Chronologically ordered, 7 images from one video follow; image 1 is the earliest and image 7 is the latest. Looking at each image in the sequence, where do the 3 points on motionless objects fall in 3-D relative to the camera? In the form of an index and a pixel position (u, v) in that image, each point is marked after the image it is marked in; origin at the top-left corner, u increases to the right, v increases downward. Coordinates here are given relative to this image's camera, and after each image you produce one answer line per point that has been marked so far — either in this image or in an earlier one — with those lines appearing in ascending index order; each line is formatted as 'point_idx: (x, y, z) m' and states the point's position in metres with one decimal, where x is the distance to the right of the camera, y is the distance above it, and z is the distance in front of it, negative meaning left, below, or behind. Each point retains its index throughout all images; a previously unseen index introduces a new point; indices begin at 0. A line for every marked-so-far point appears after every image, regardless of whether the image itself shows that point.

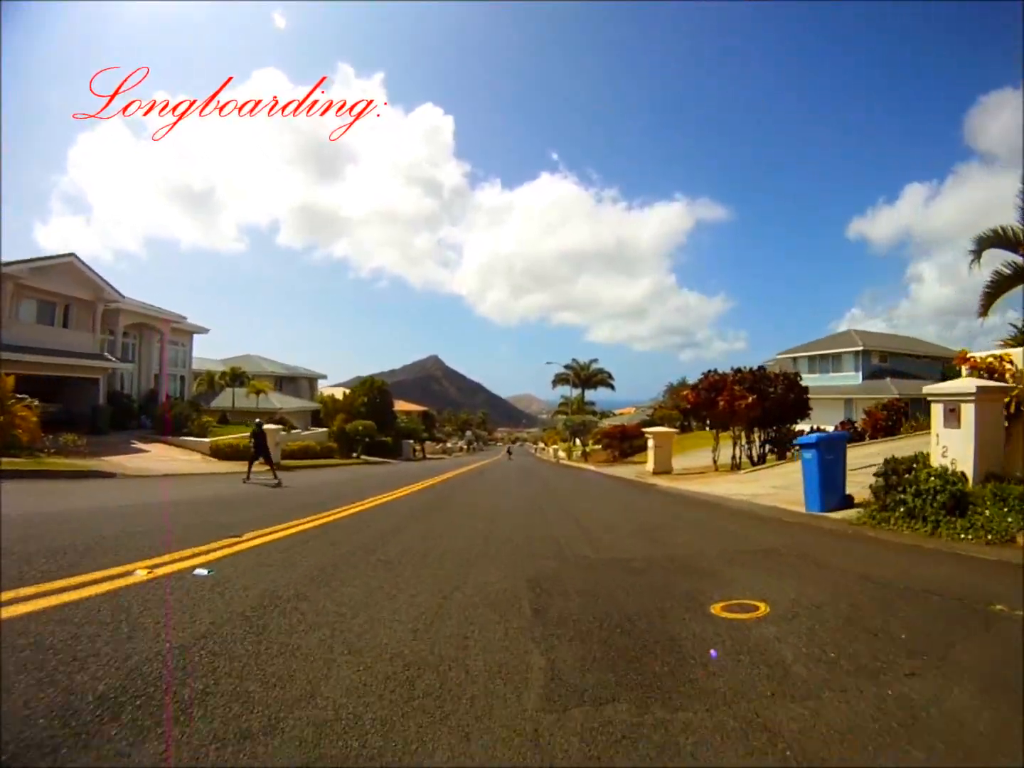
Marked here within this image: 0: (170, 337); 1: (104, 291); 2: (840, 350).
0: (-7.2, +1.0, +14.6) m
1: (-7.0, +1.6, +11.9) m
2: (+7.1, +0.7, +15.1) m
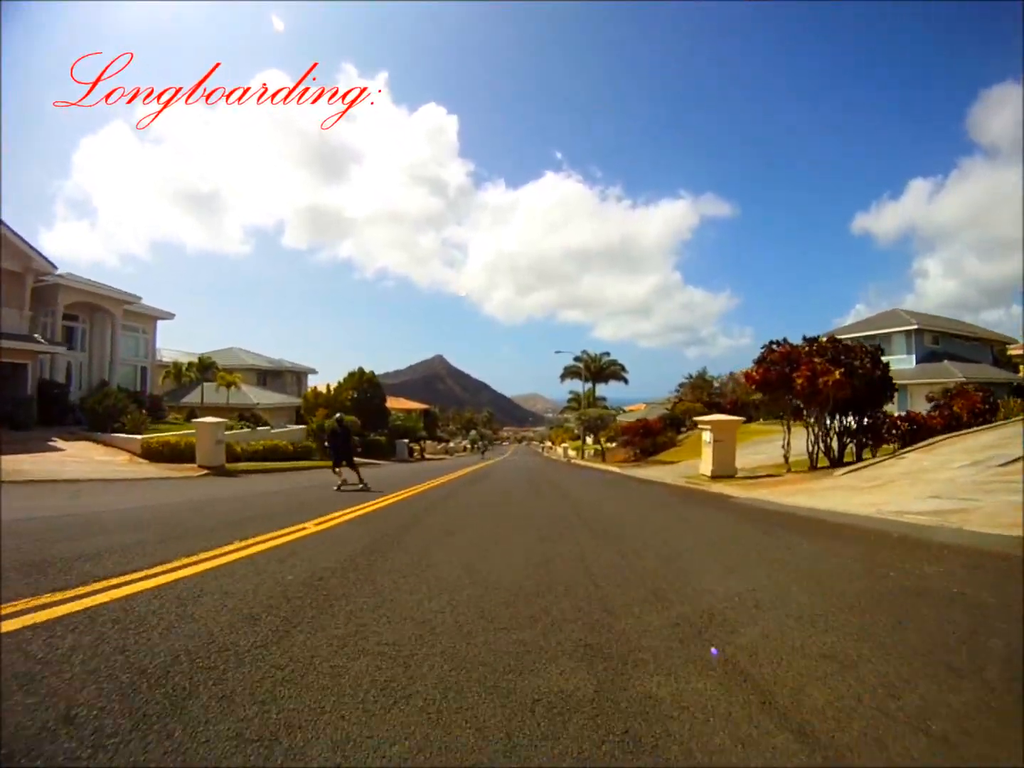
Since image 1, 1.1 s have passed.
0: (-7.1, +1.1, +12.8) m
1: (-6.9, +1.7, +10.1) m
2: (+7.2, +1.0, +13.2) m
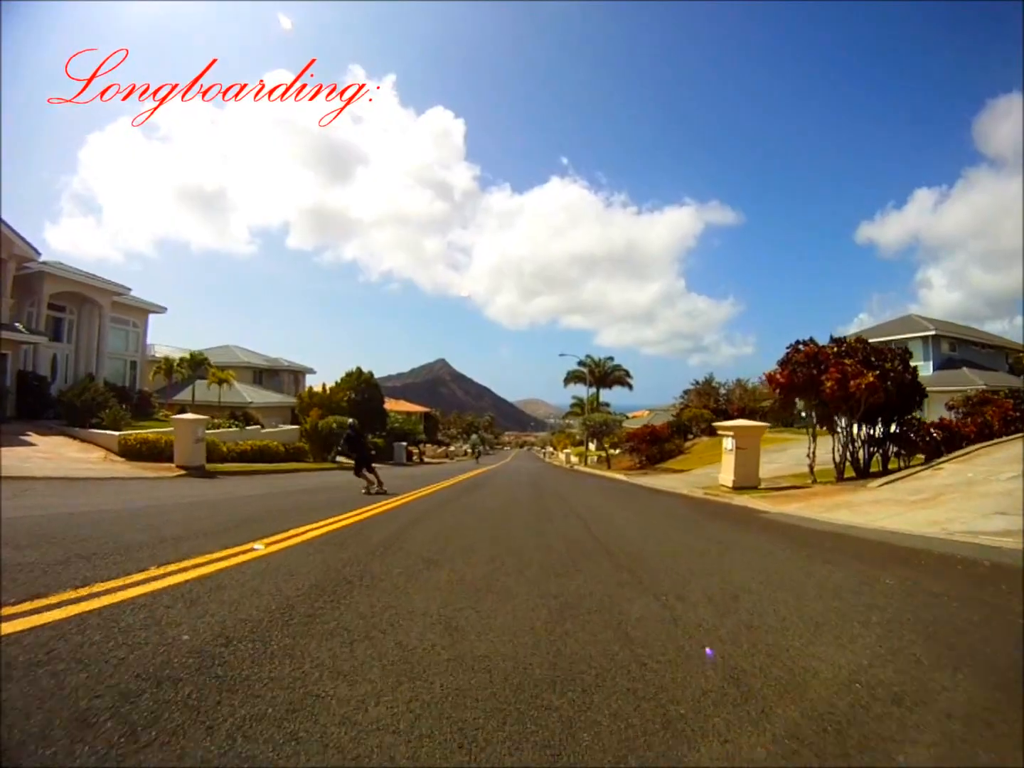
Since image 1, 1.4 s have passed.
0: (-7.1, +1.2, +12.4) m
1: (-6.8, +1.8, +9.6) m
2: (+7.3, +0.8, +12.7) m
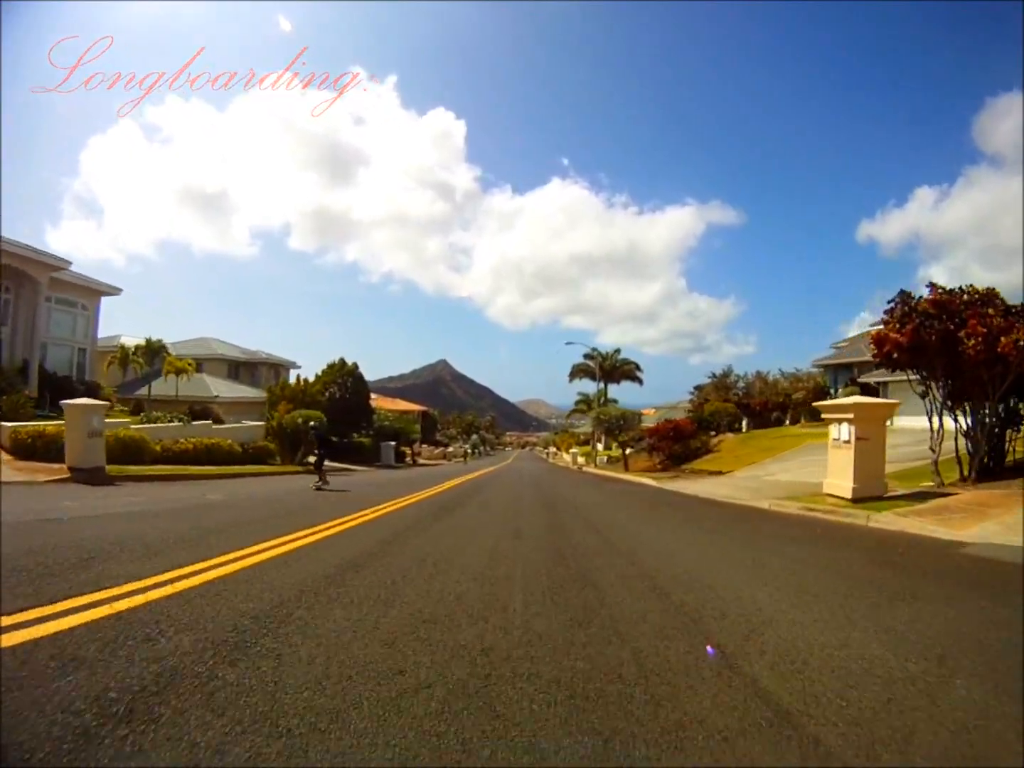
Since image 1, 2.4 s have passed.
0: (-7.0, +1.3, +10.8) m
1: (-6.8, +2.0, +8.1) m
2: (+7.3, +1.0, +11.1) m
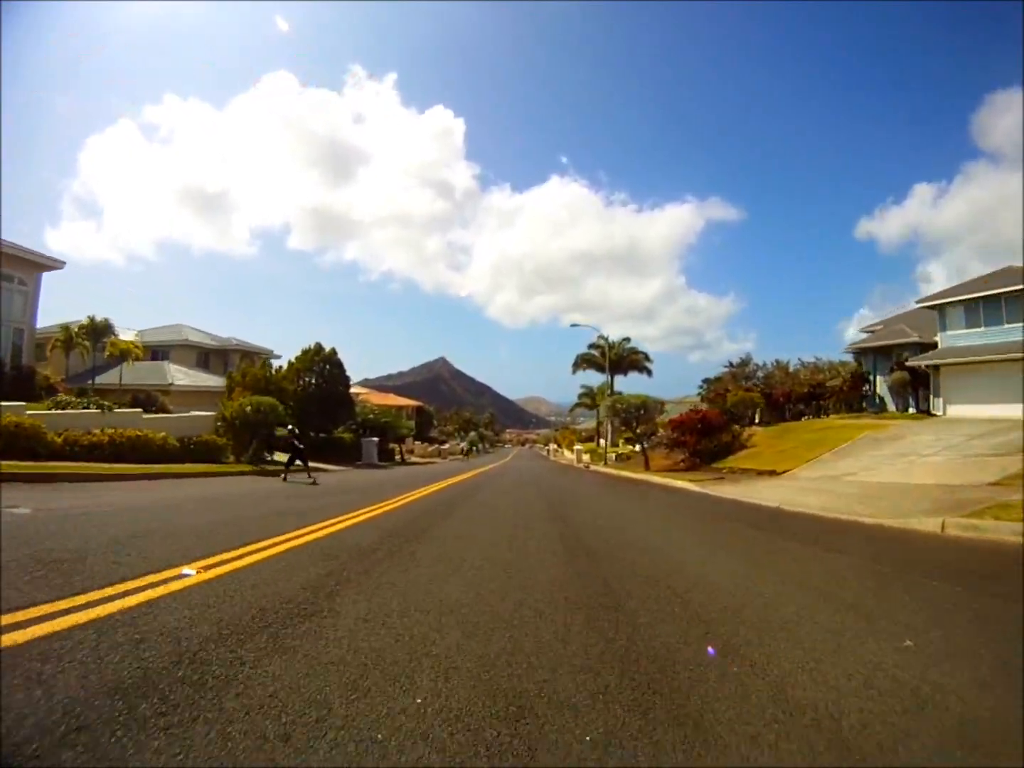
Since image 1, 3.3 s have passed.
0: (-7.0, +1.5, +9.3) m
1: (-6.8, +2.2, +6.6) m
2: (+7.3, +1.3, +9.6) m
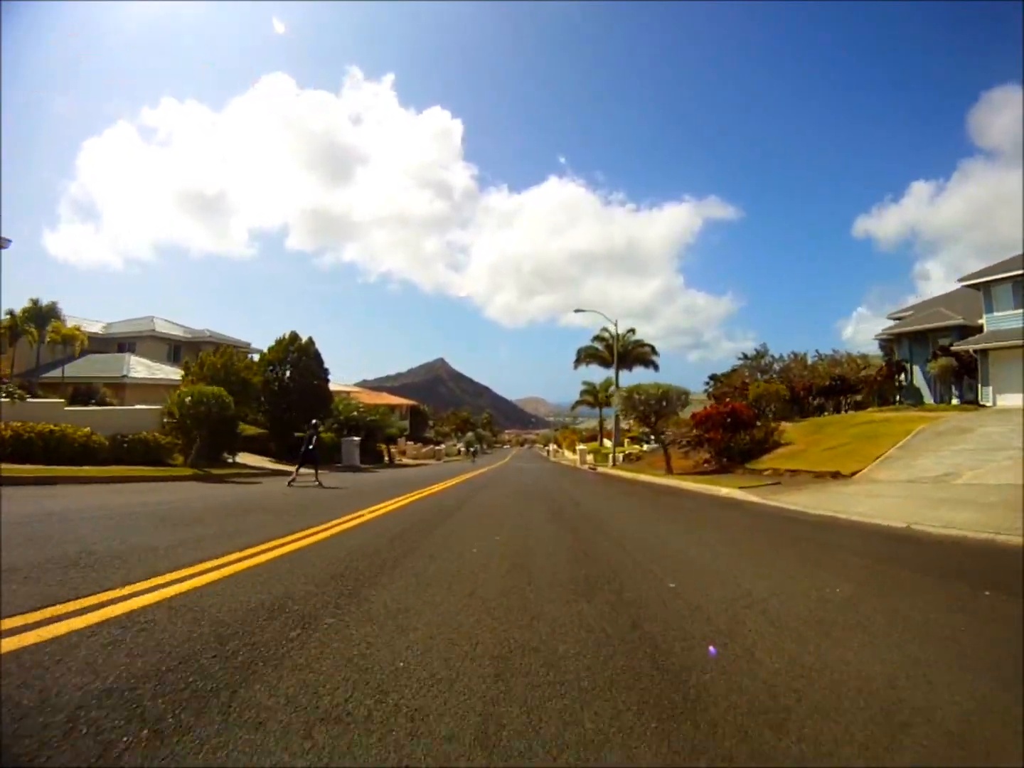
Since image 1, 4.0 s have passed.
0: (-7.1, +1.6, +8.2) m
1: (-6.9, +2.2, +5.4) m
2: (+7.3, +1.4, +8.5) m
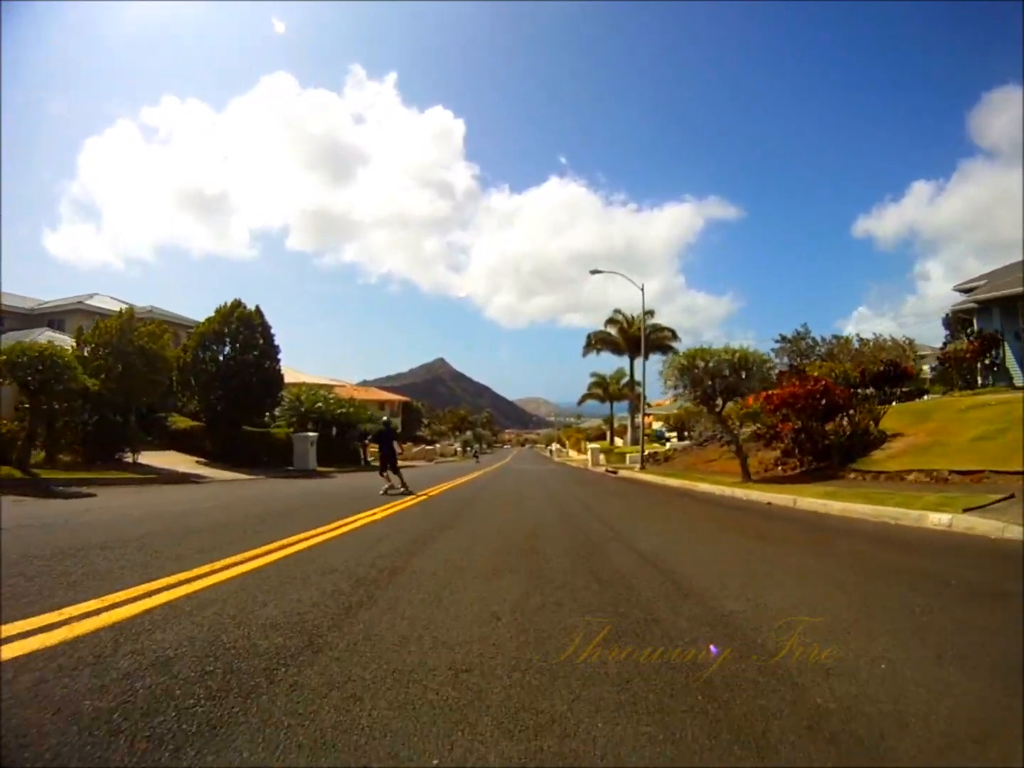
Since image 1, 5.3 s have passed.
0: (-7.1, +1.8, +6.1) m
1: (-6.9, +2.5, +3.3) m
2: (+7.3, +1.7, +6.4) m
